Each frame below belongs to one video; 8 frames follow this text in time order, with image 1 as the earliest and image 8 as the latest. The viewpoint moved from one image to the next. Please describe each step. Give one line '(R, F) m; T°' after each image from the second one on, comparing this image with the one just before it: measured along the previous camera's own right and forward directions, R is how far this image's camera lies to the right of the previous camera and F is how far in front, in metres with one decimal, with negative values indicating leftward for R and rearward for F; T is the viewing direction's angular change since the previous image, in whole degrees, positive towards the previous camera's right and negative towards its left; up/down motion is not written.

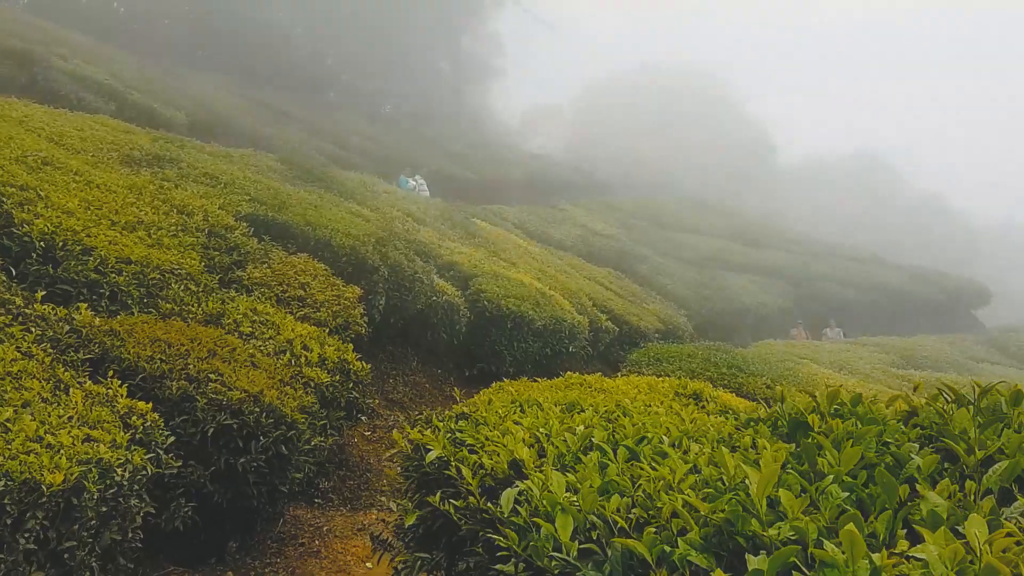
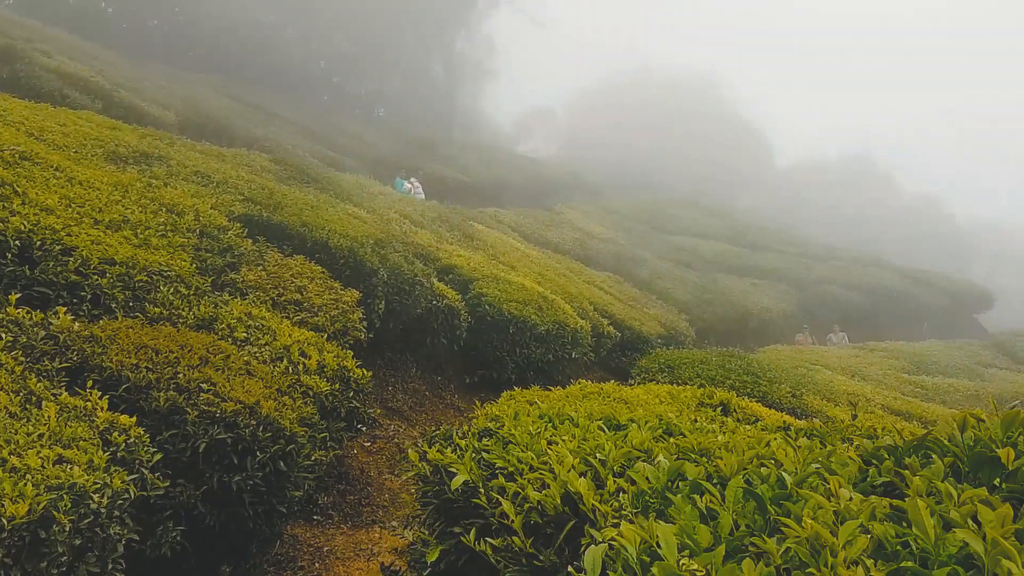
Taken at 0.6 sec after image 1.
(-0.3, +0.7) m; +1°
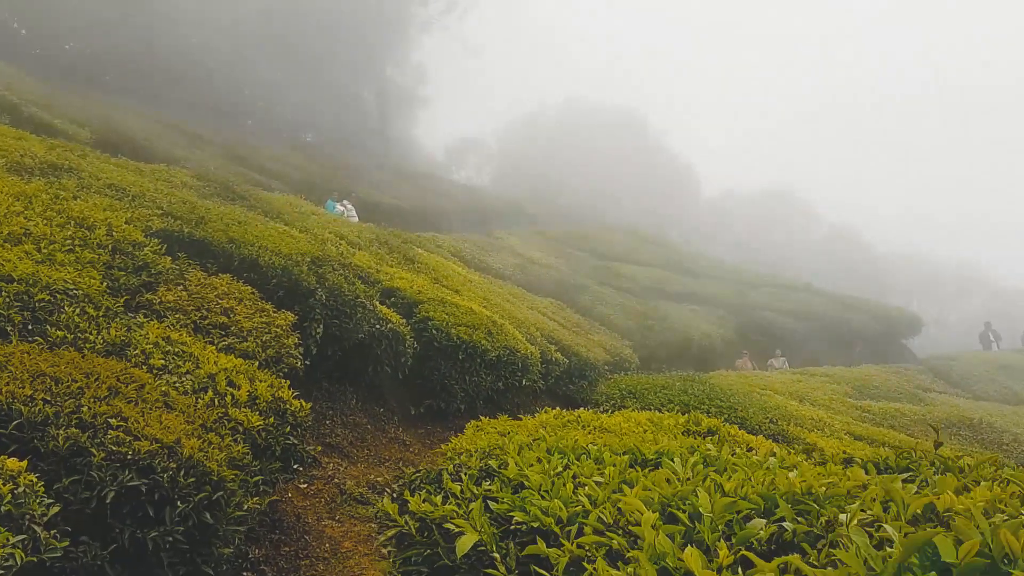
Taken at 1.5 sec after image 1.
(-0.4, +1.1) m; +5°
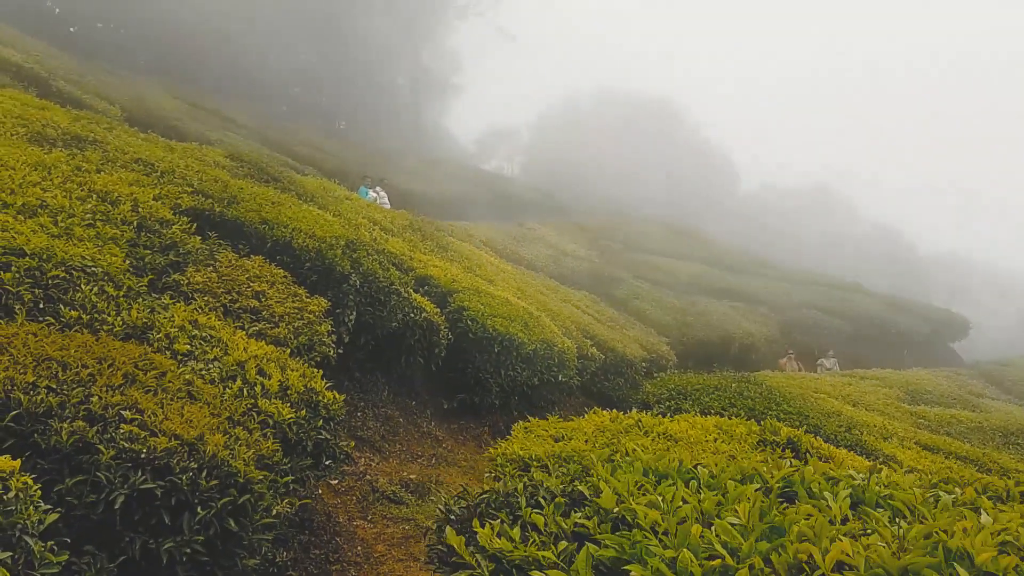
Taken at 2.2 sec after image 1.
(-0.3, +0.9) m; -2°
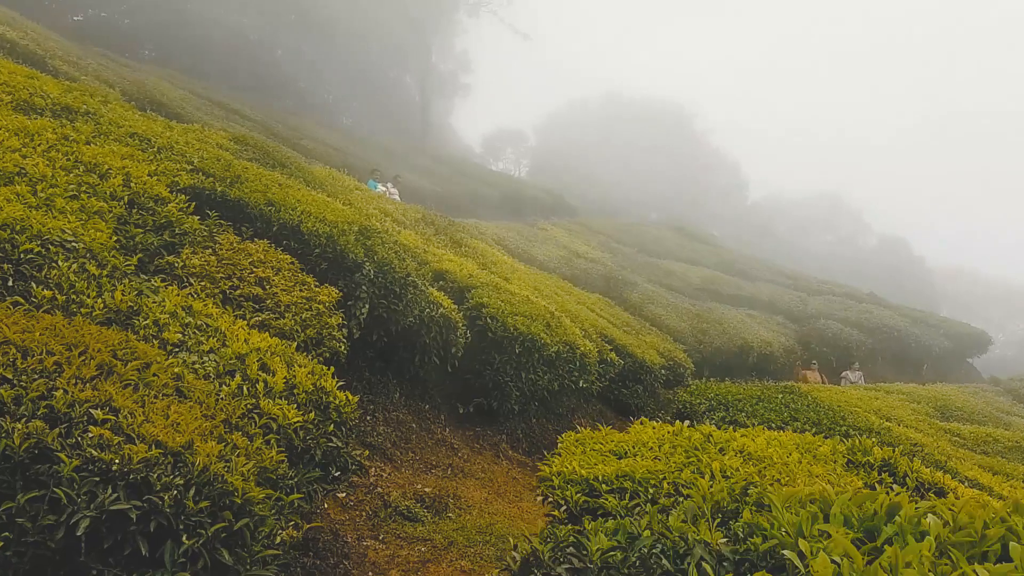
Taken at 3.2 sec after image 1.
(-0.4, +1.2) m; 0°
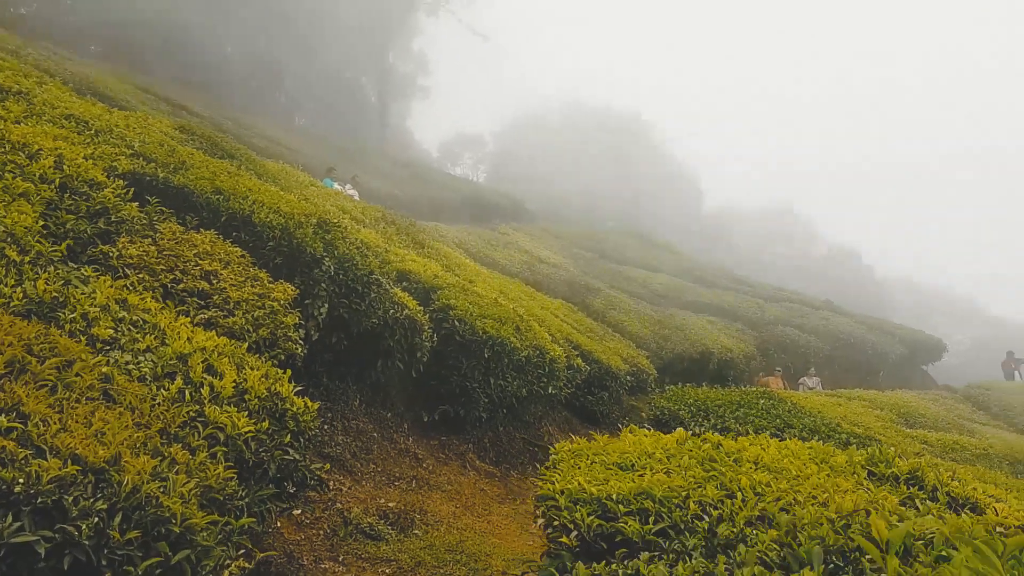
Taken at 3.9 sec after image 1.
(-0.2, +0.8) m; +3°
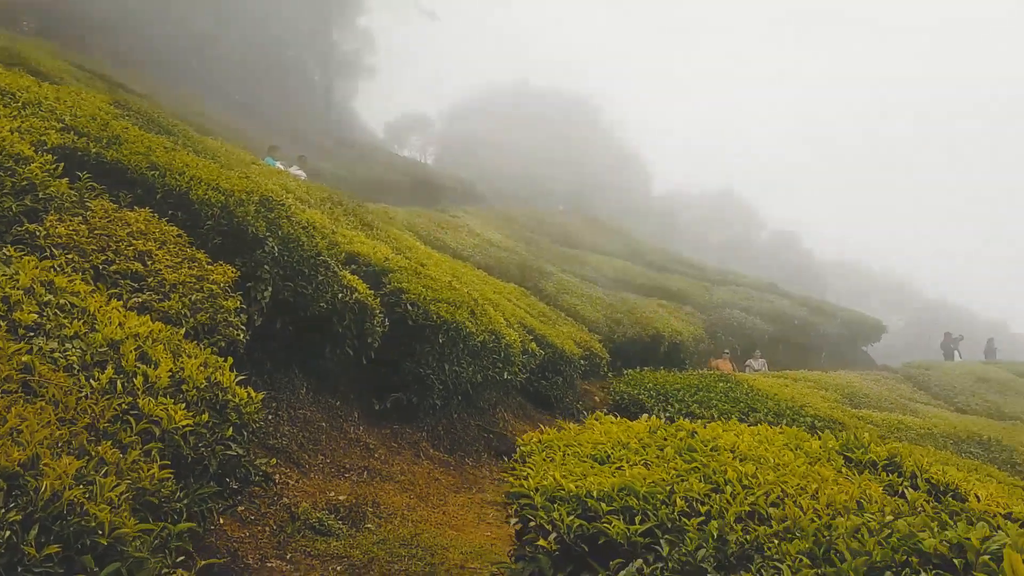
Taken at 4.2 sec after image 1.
(-0.1, +0.4) m; +4°
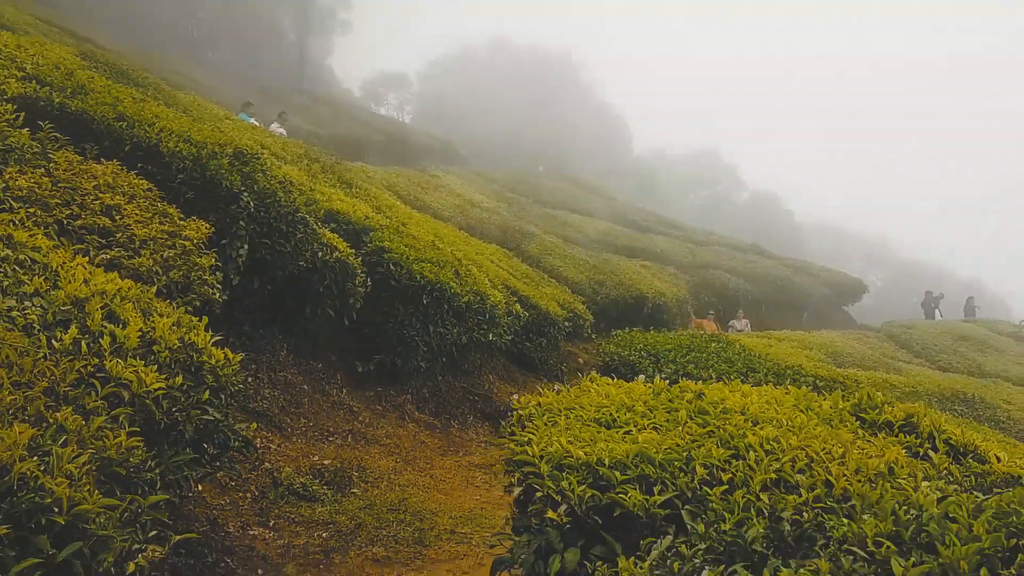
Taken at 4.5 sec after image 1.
(-0.1, +0.4) m; +1°
